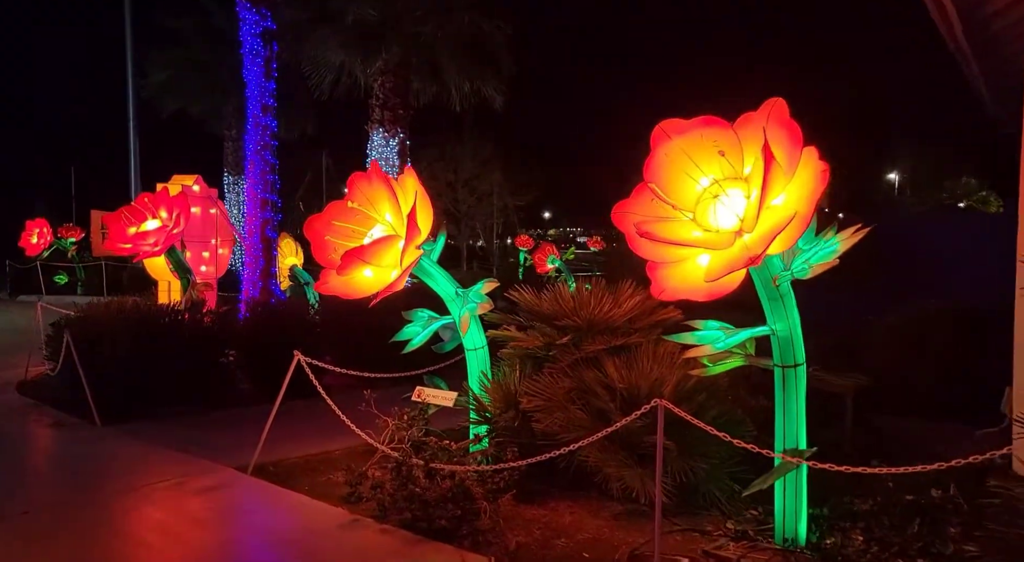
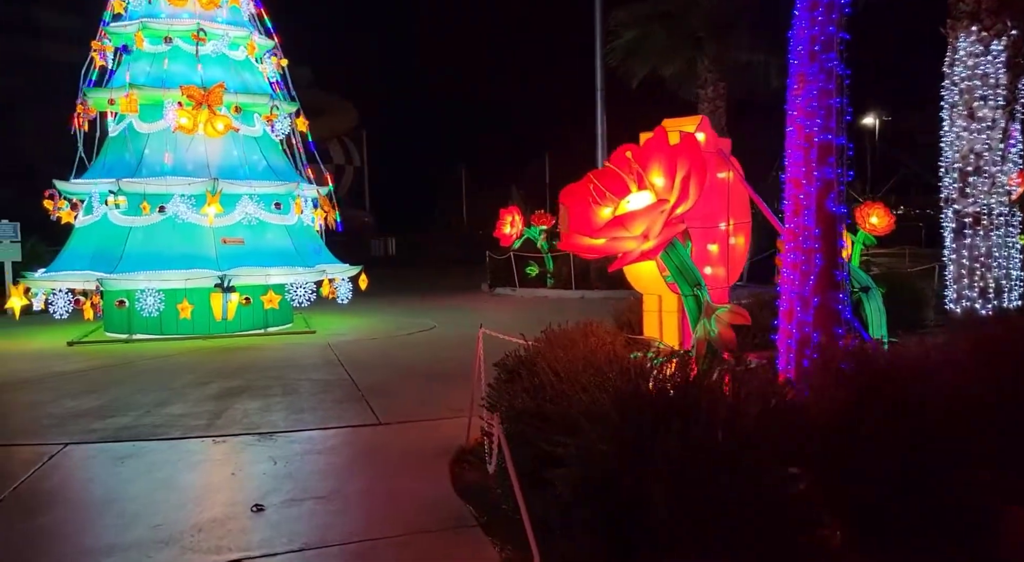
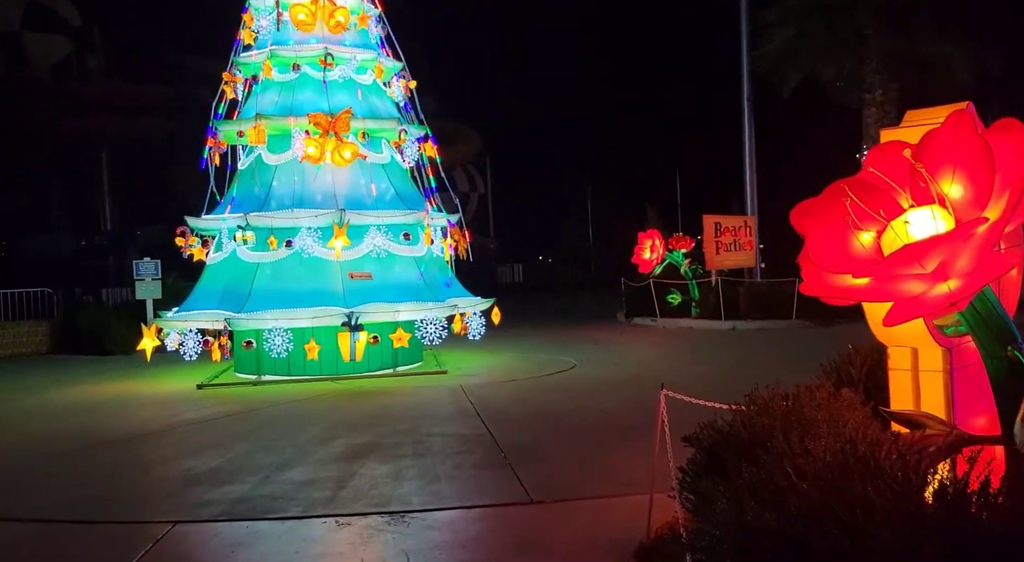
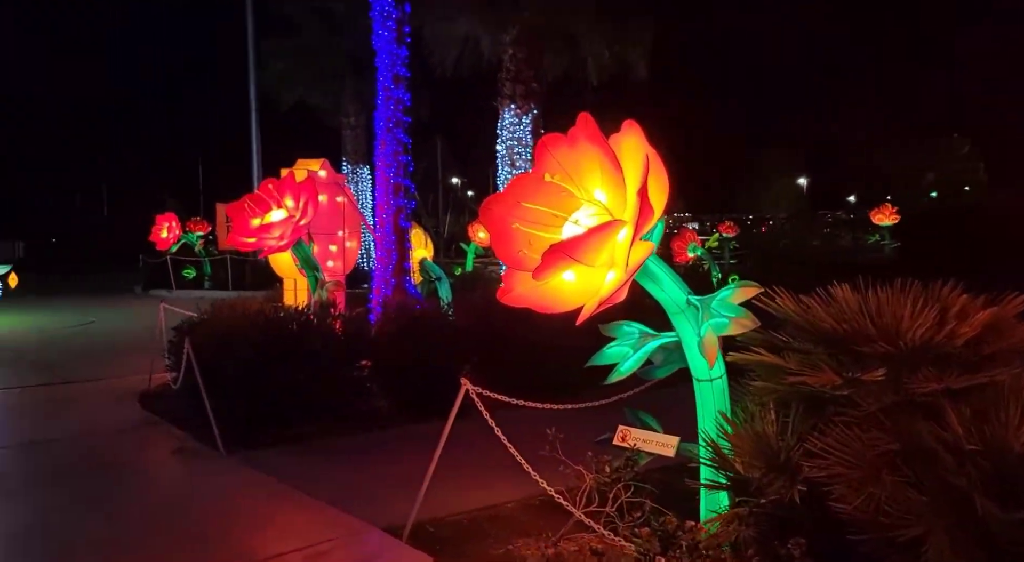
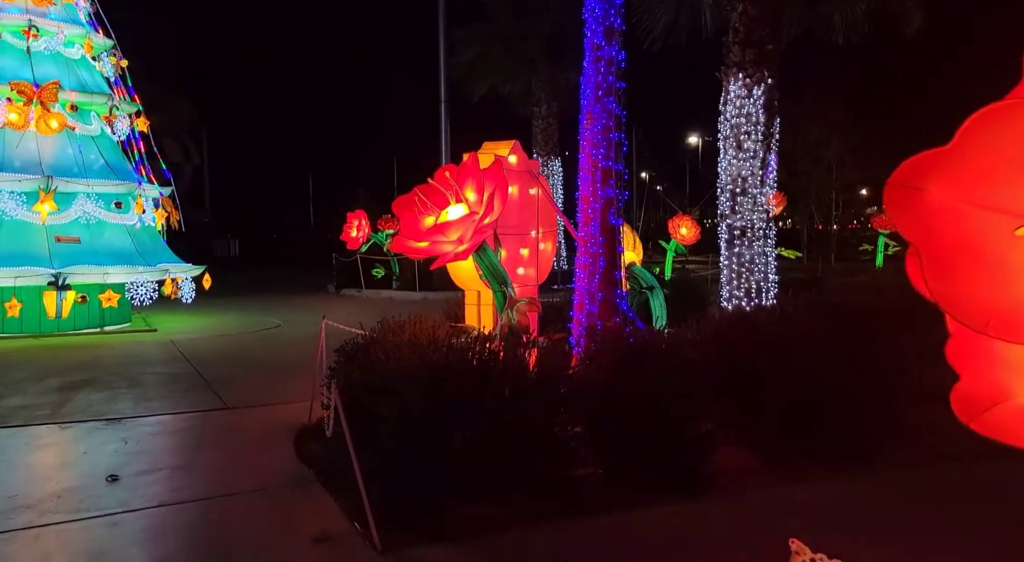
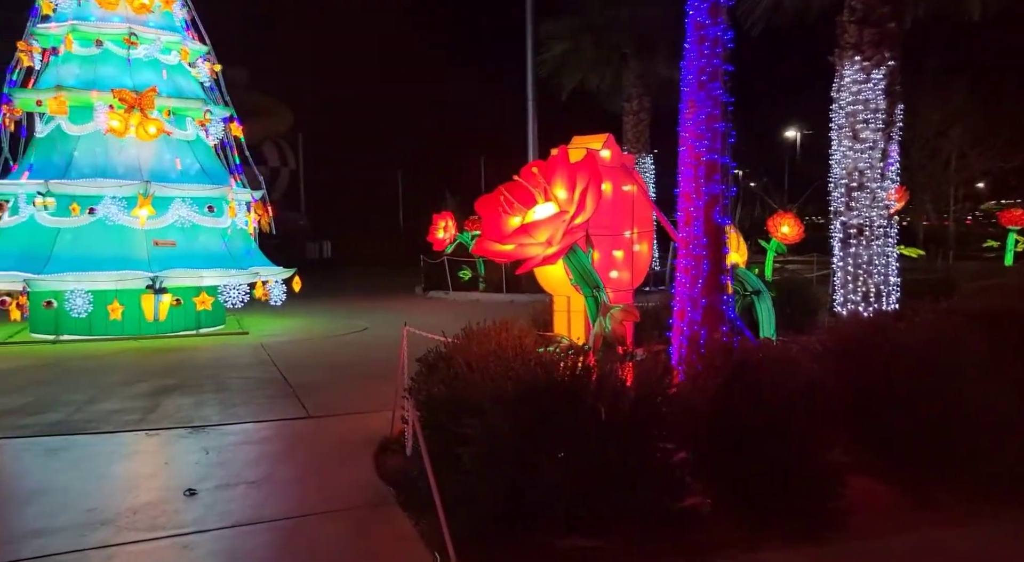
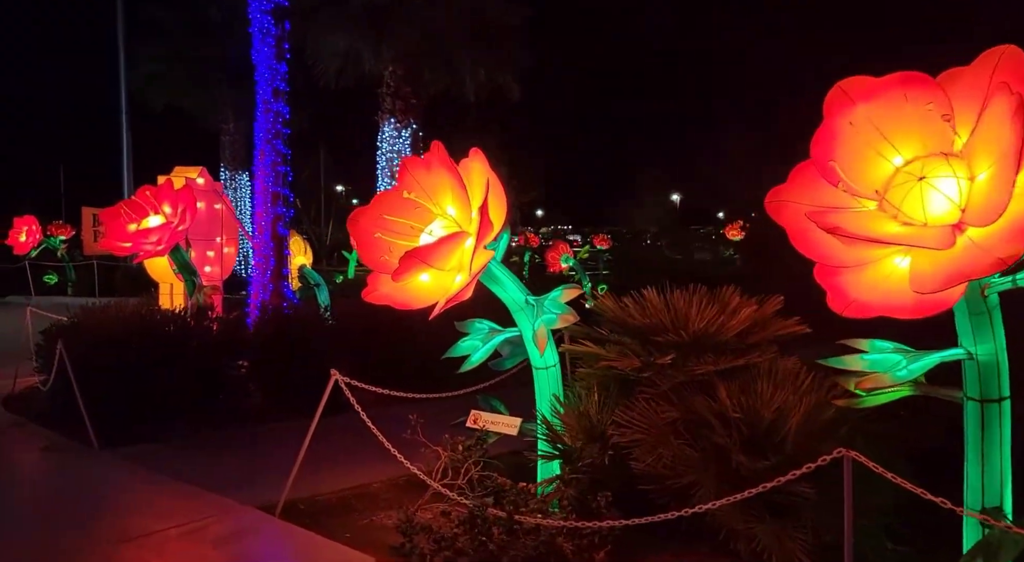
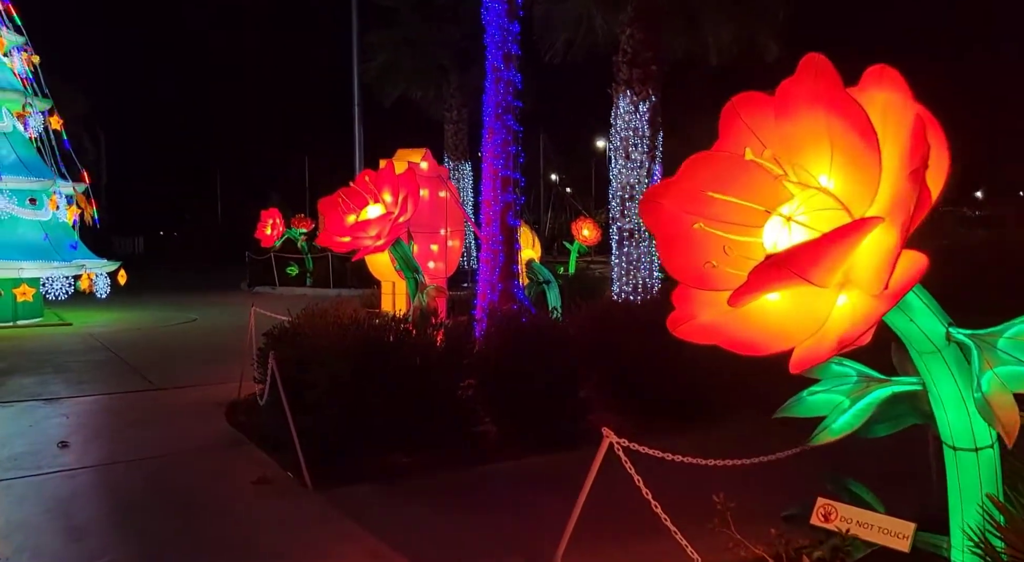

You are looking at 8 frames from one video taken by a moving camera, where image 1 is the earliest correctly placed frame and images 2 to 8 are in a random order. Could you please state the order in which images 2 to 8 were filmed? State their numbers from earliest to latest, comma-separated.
7, 4, 8, 5, 6, 2, 3
